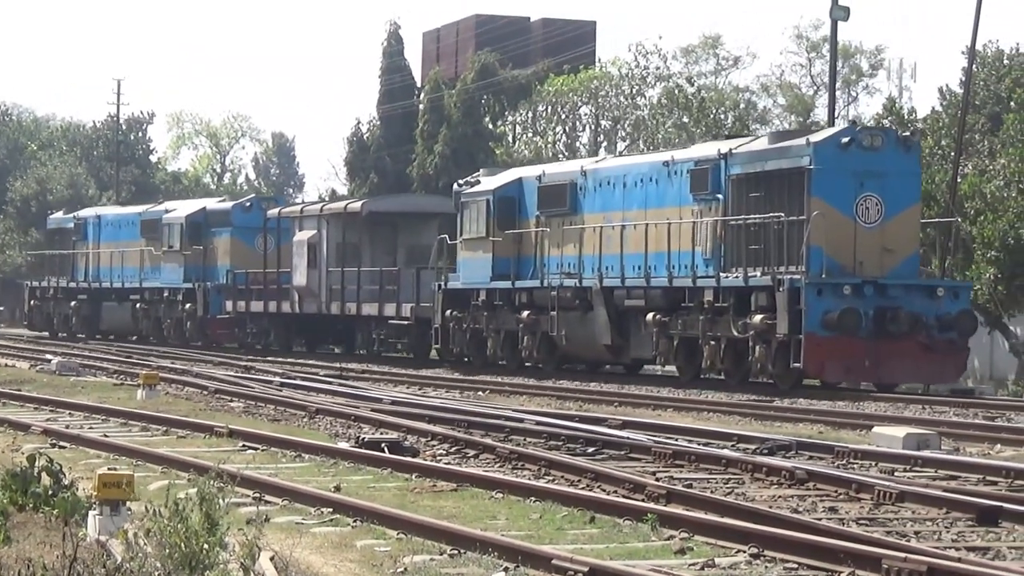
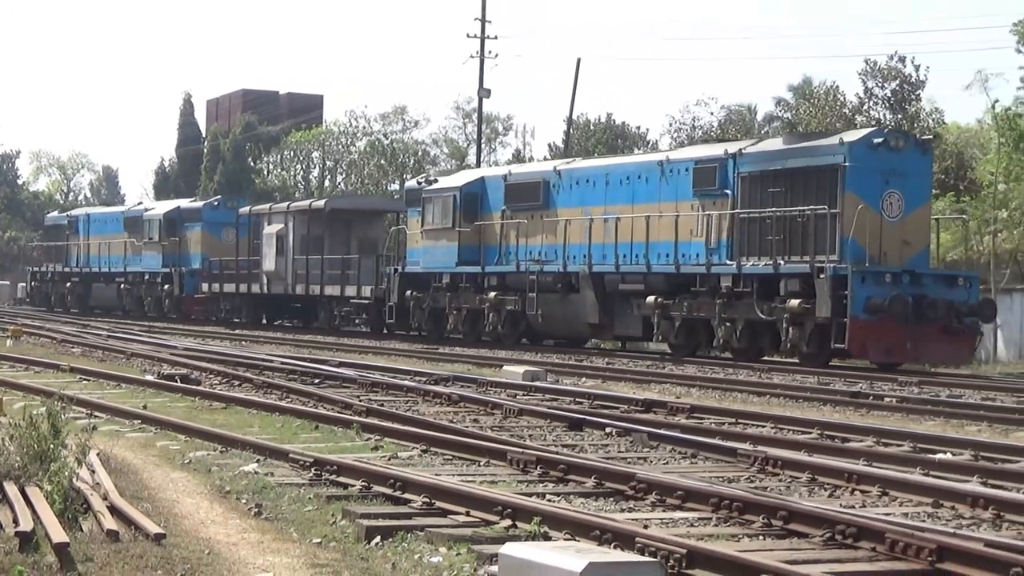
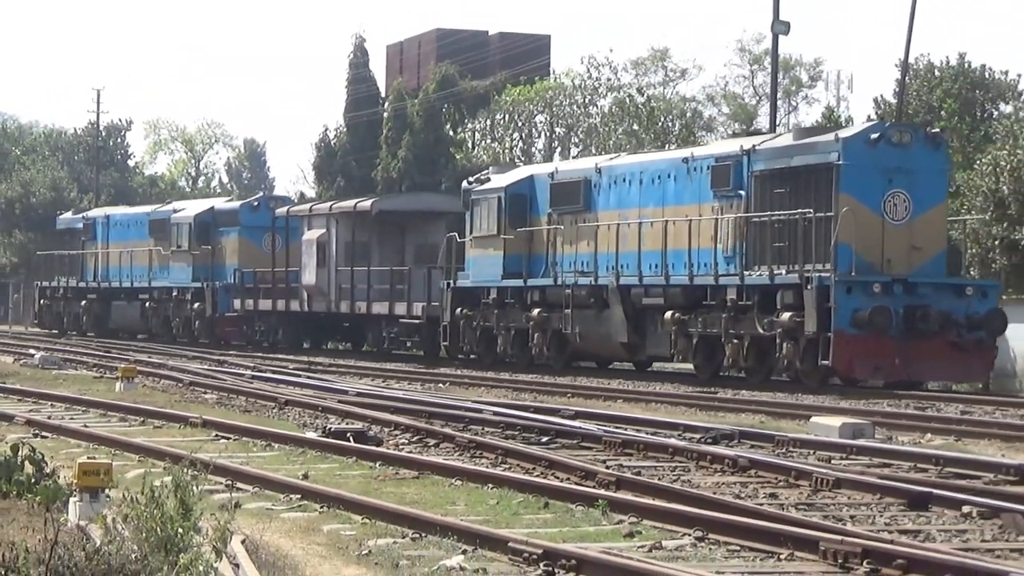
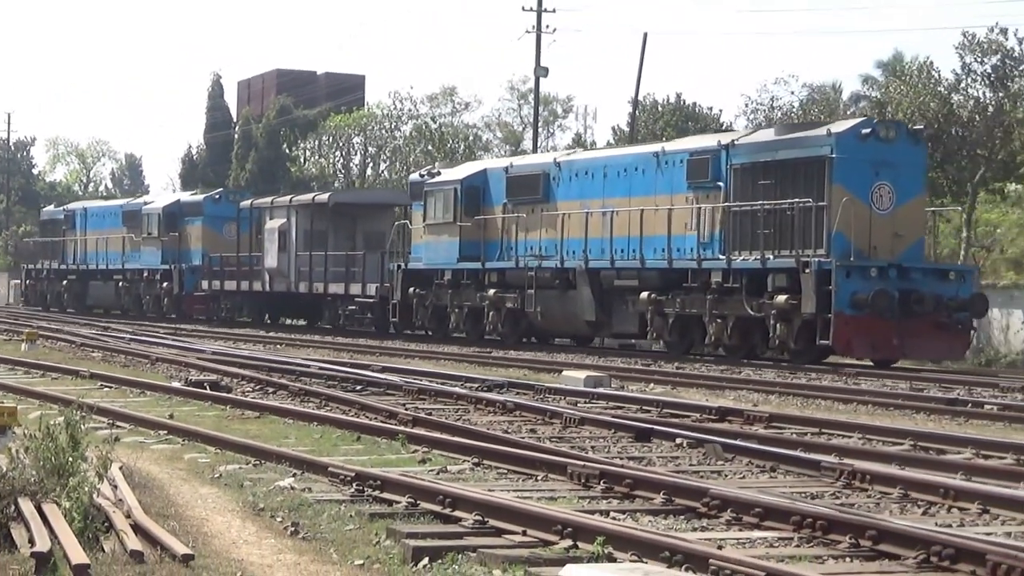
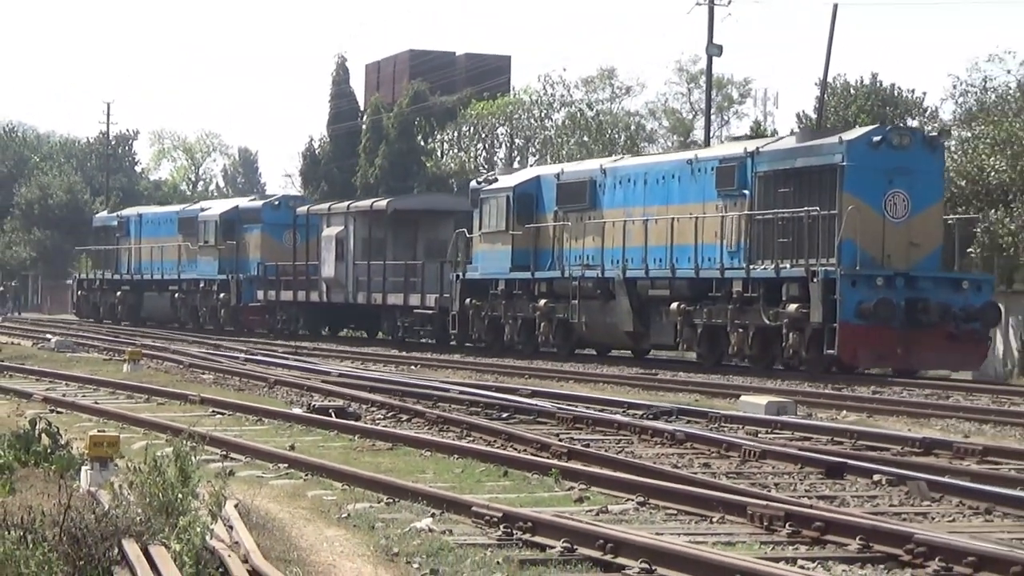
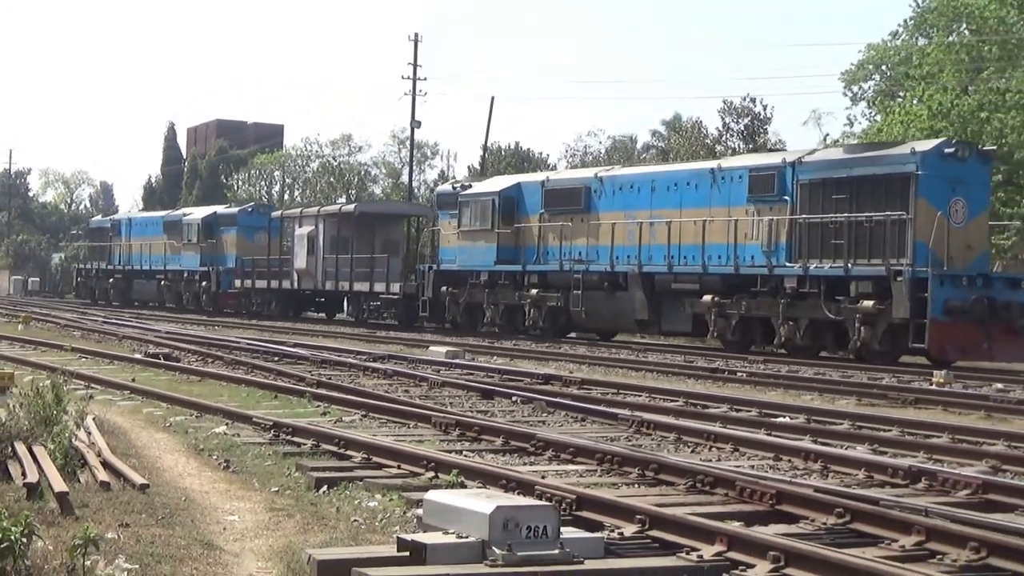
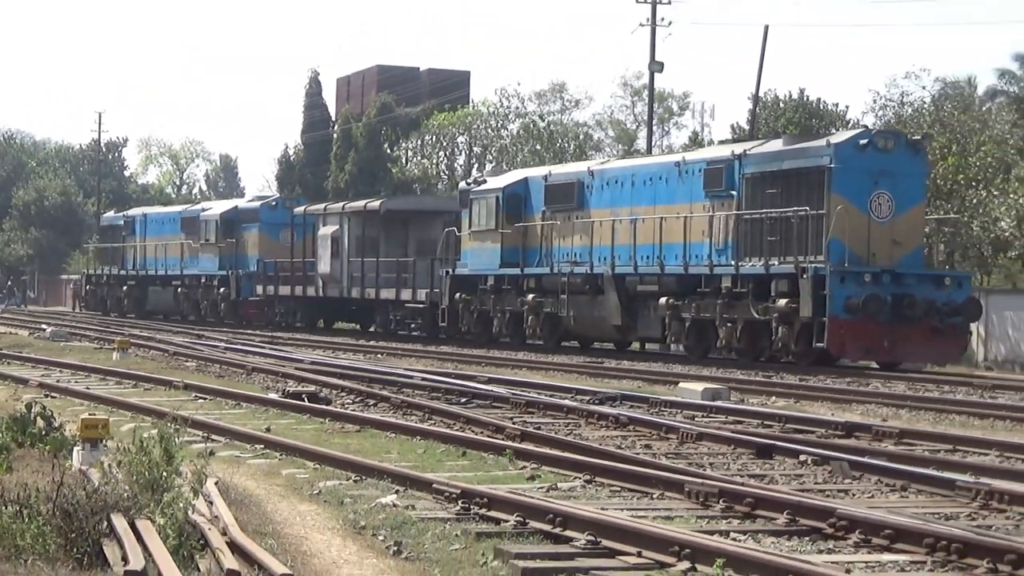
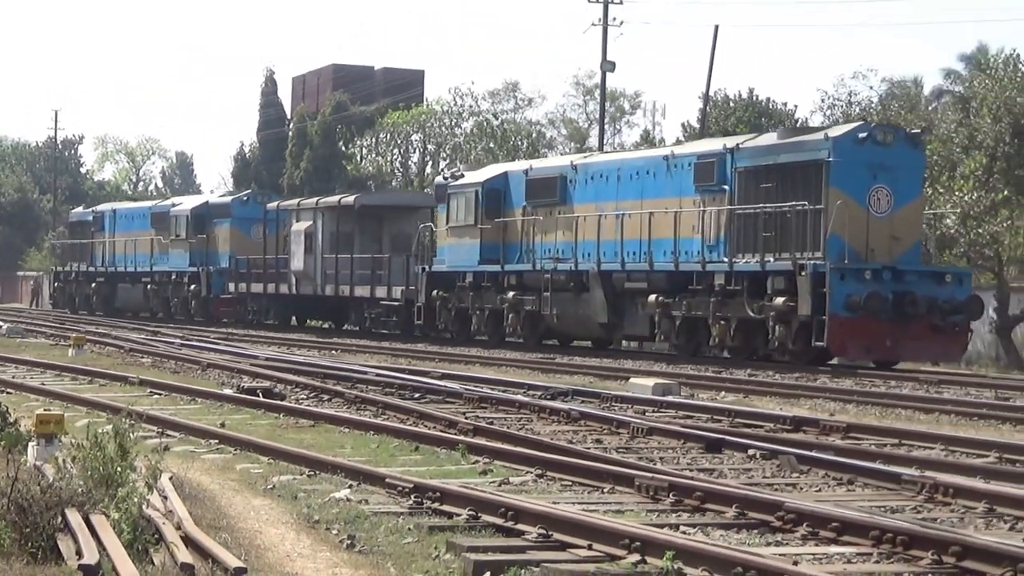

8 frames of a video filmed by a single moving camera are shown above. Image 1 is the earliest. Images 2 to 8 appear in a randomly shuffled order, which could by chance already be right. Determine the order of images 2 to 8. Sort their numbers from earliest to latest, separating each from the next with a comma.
3, 5, 7, 8, 4, 2, 6
